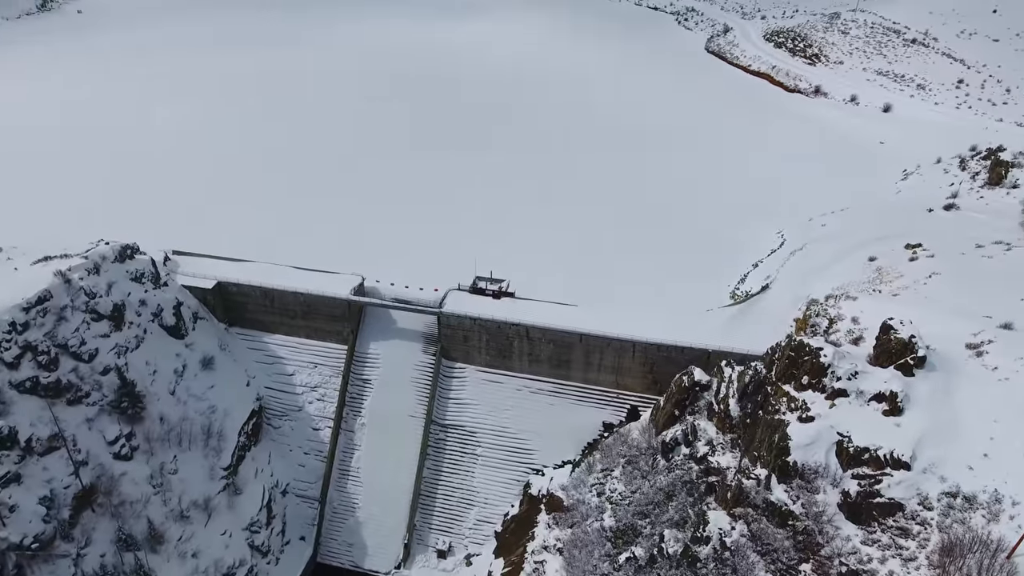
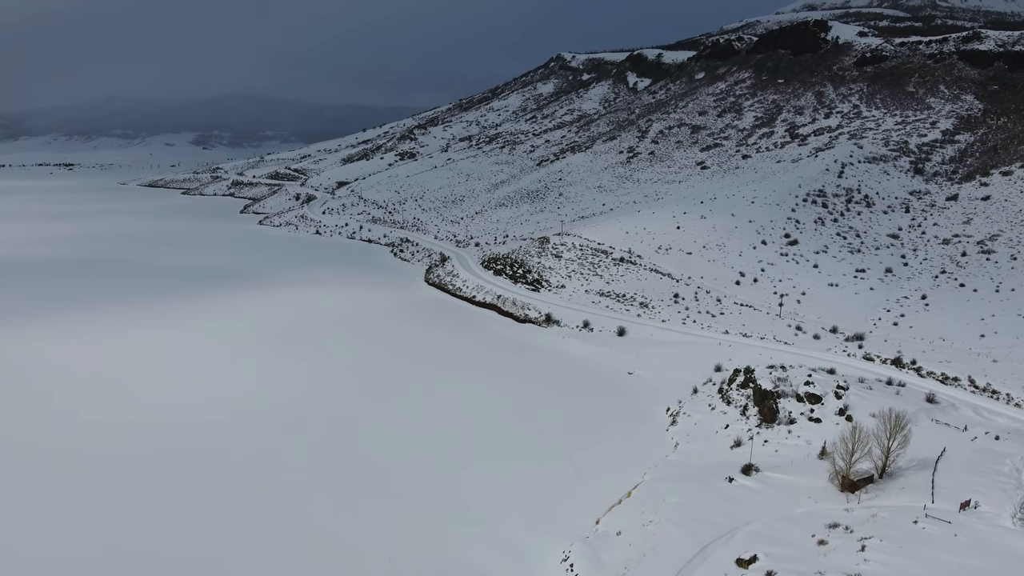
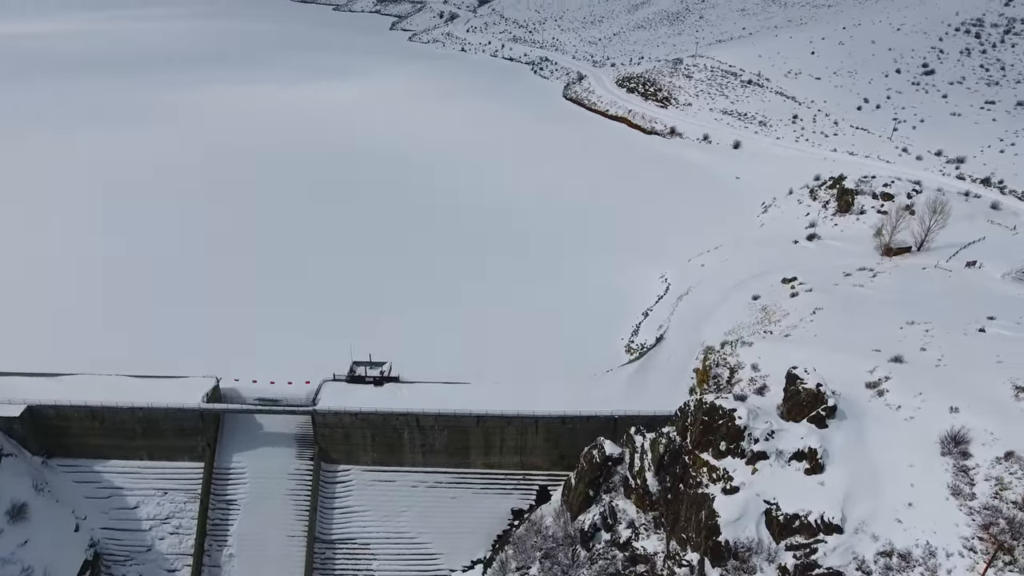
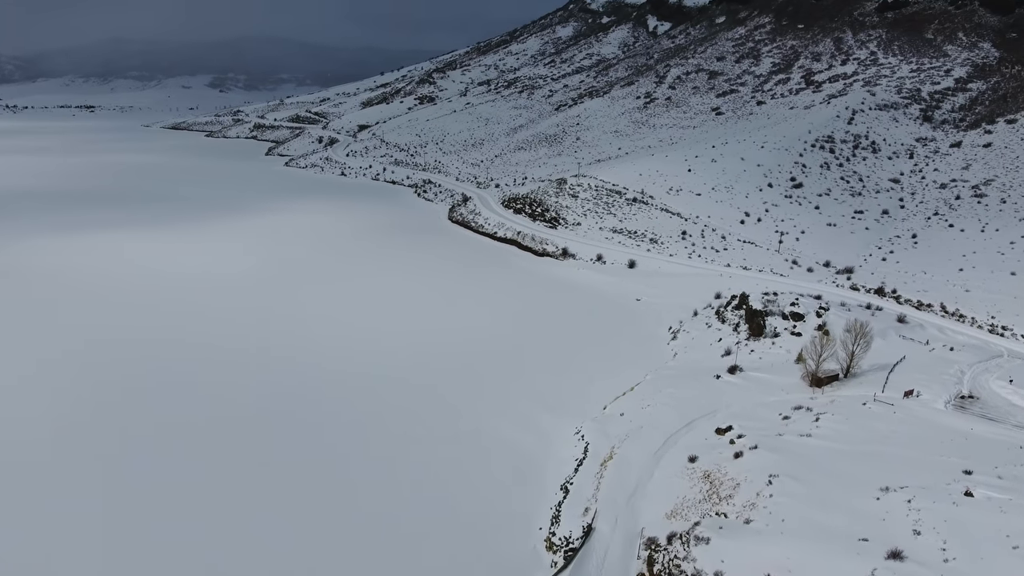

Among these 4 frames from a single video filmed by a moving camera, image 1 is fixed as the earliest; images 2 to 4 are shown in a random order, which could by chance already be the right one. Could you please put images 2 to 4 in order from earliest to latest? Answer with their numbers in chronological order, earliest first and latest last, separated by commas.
3, 4, 2
